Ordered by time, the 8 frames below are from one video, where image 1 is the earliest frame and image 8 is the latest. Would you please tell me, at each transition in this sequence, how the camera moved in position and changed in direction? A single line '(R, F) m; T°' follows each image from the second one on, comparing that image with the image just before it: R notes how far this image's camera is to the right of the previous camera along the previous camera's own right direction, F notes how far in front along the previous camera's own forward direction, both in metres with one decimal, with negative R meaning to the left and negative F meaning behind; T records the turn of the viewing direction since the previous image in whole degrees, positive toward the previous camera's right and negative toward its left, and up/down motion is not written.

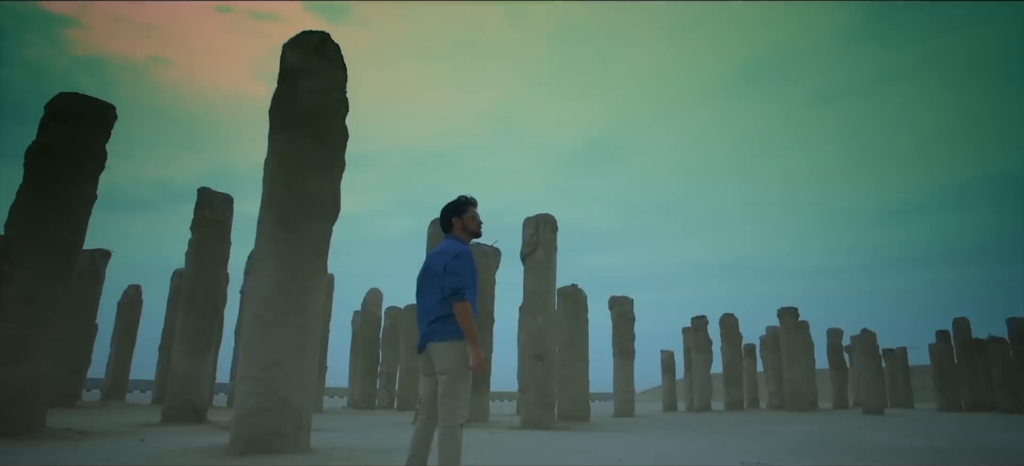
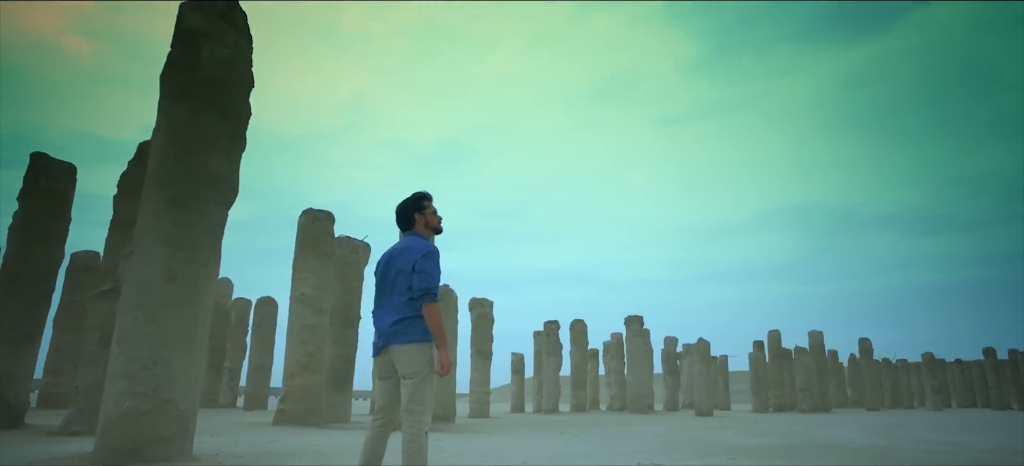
(-0.5, +0.1) m; +13°
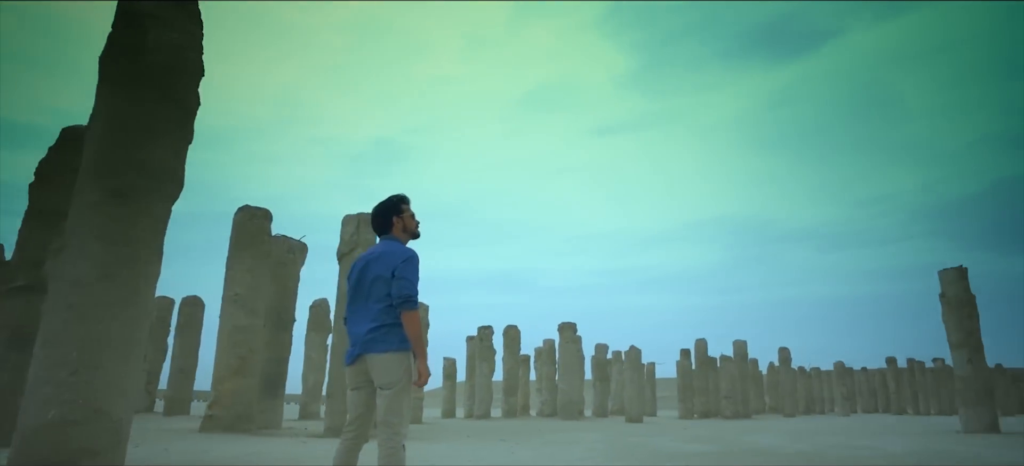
(+0.5, +0.2) m; -8°
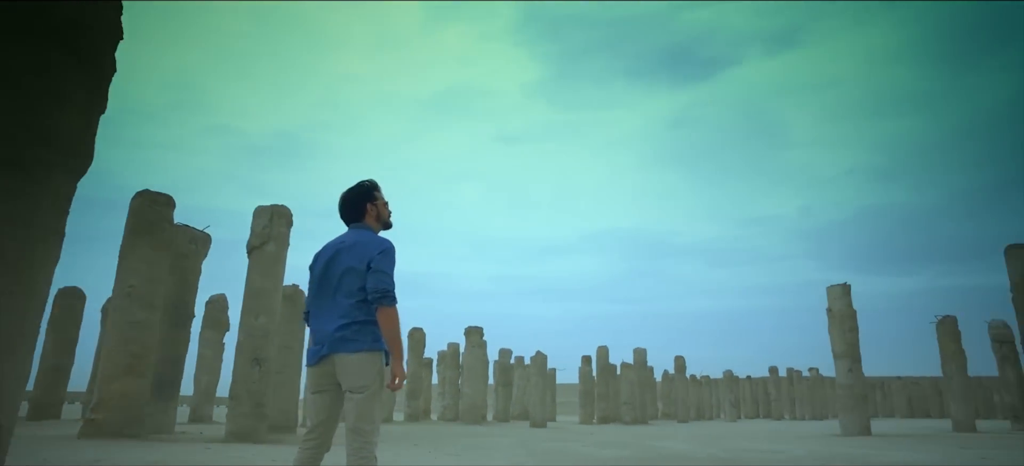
(-0.3, +0.2) m; +8°
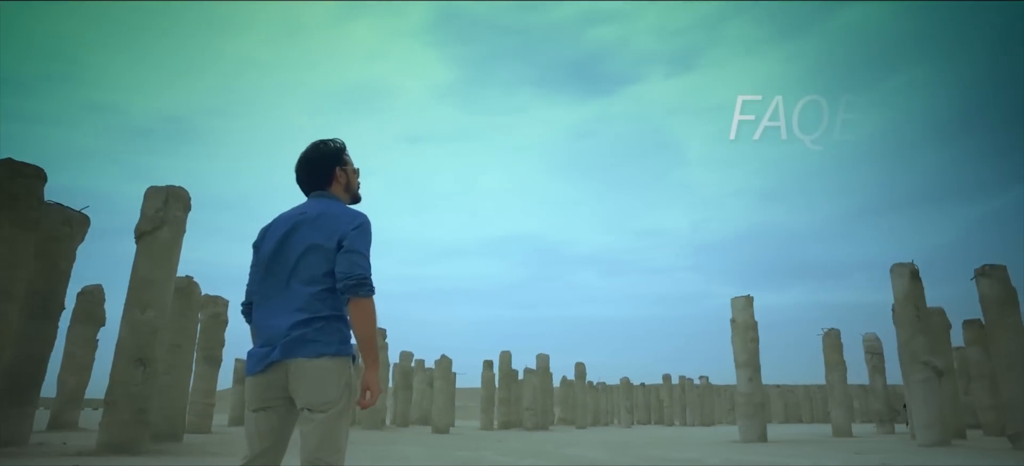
(-0.3, +0.5) m; +8°
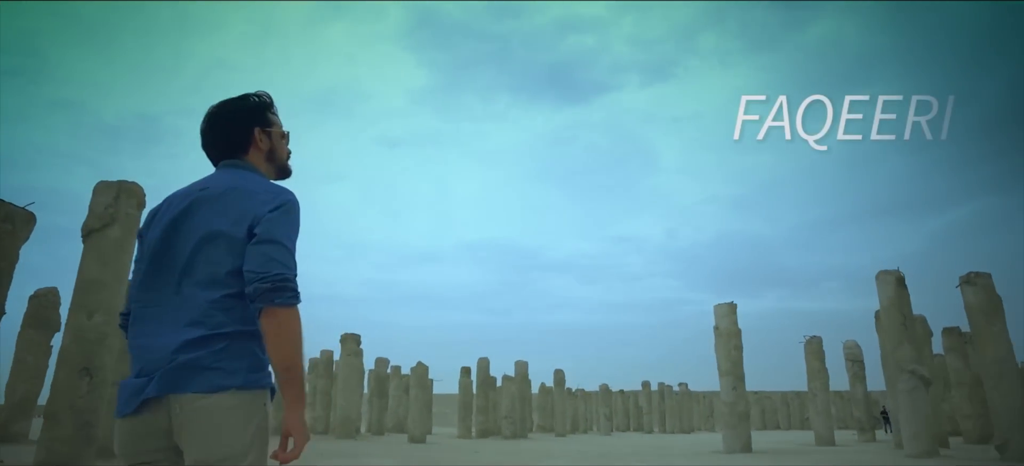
(0.0, +0.5) m; +2°
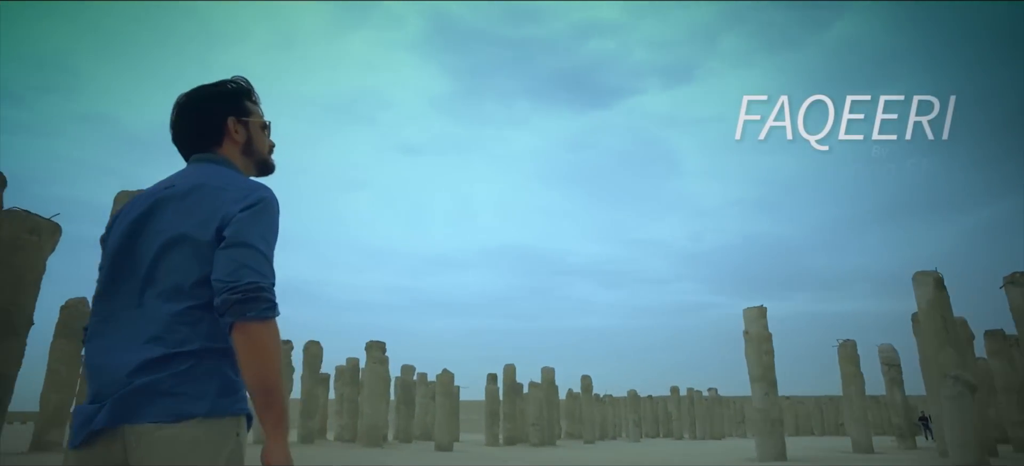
(0.0, +0.2) m; -2°
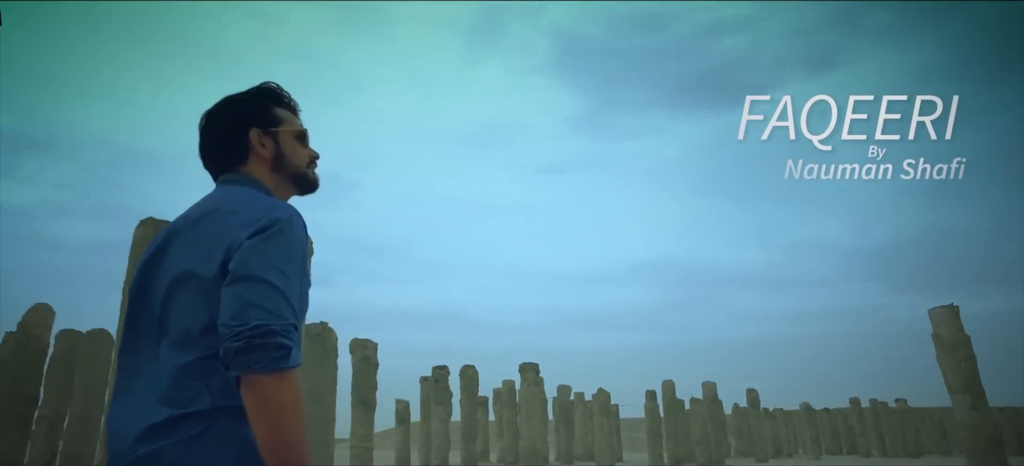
(+0.1, +0.3) m; -12°
